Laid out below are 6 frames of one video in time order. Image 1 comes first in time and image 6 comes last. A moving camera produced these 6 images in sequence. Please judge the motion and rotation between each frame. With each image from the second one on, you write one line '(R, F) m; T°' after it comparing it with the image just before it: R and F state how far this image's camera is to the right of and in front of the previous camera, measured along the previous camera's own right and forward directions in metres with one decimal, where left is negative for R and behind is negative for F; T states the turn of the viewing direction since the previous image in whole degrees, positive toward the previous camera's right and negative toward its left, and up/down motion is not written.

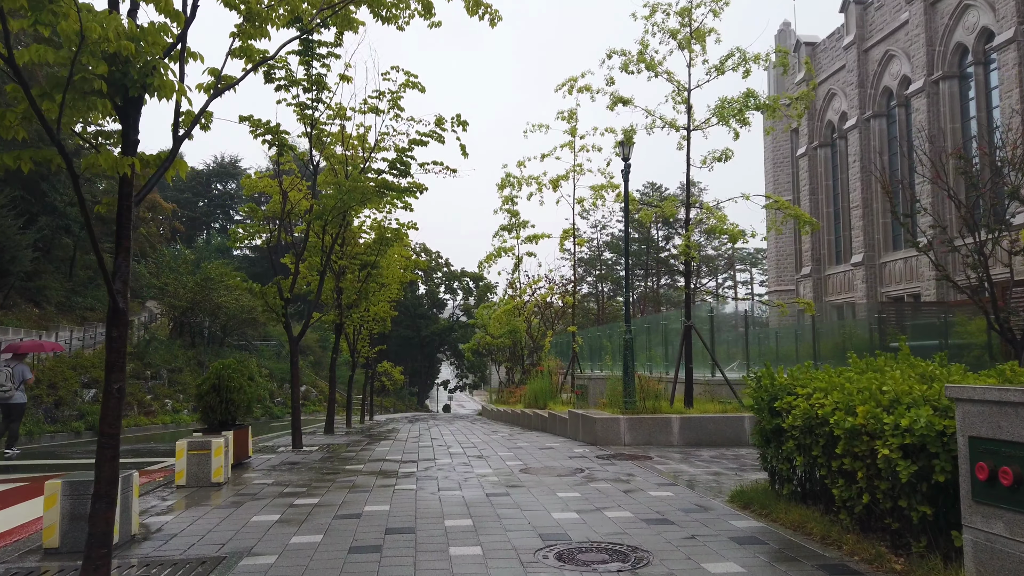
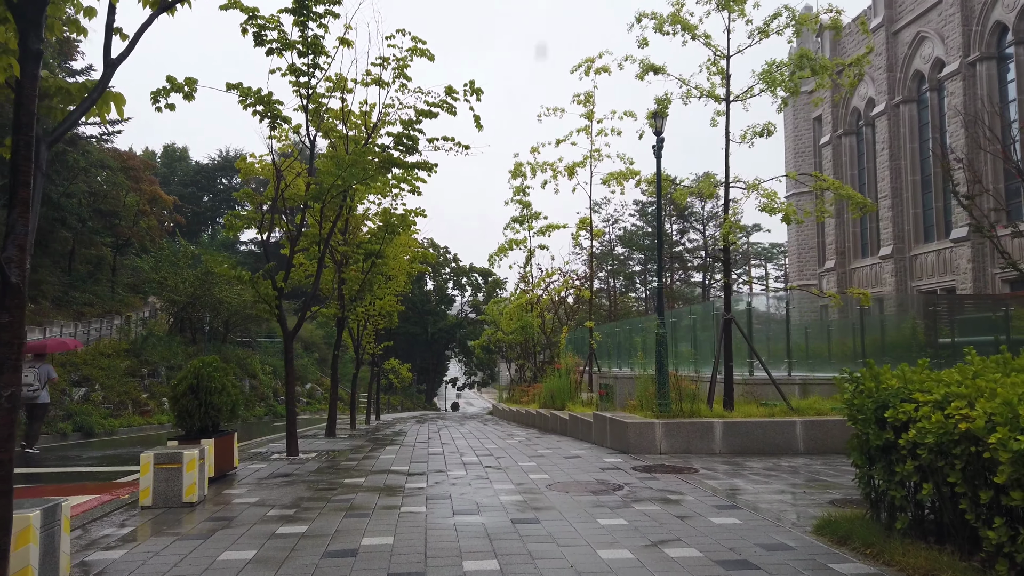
(-0.2, +1.4) m; -1°
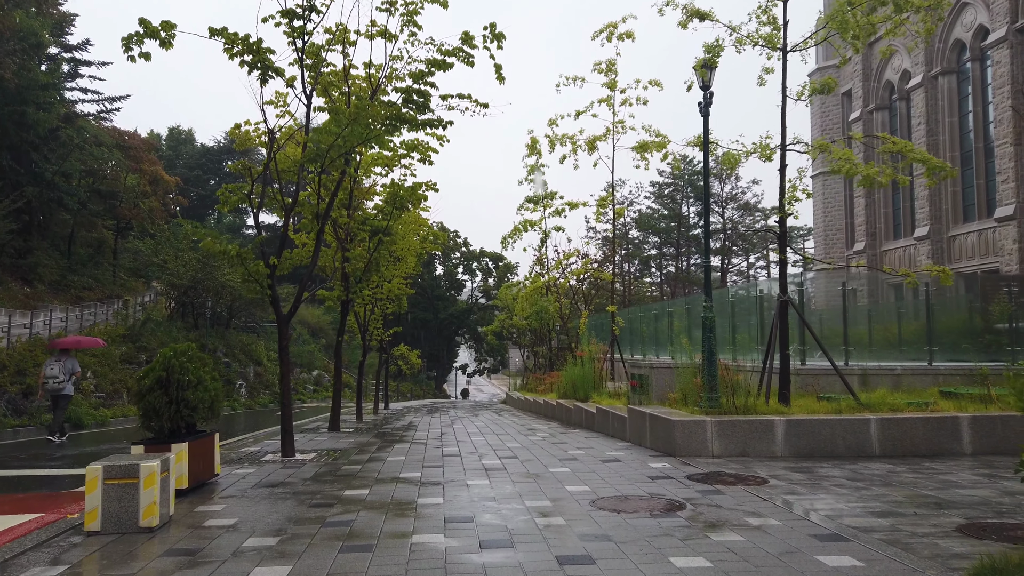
(-0.2, +1.5) m; -1°
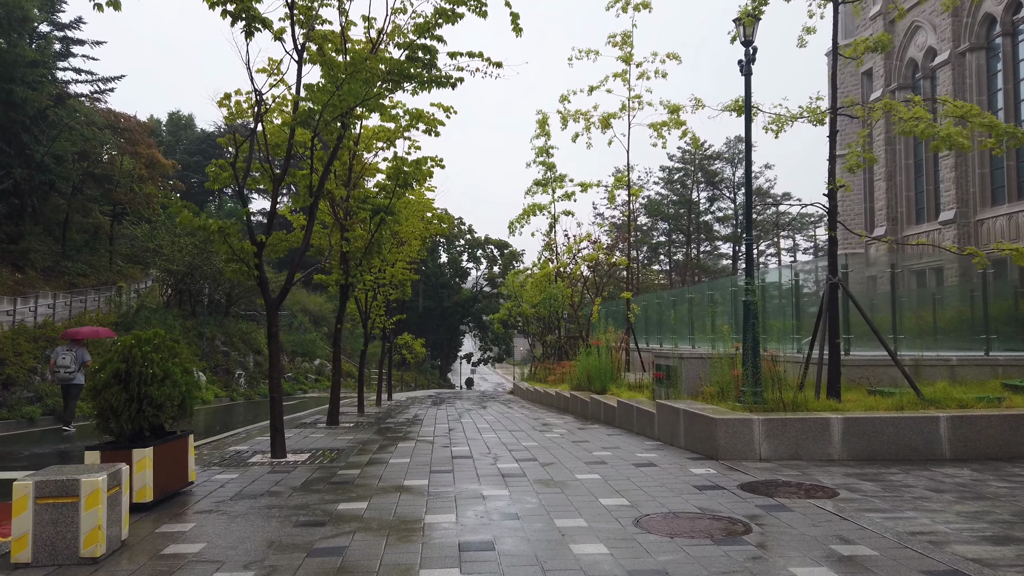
(-0.2, +1.2) m; 0°
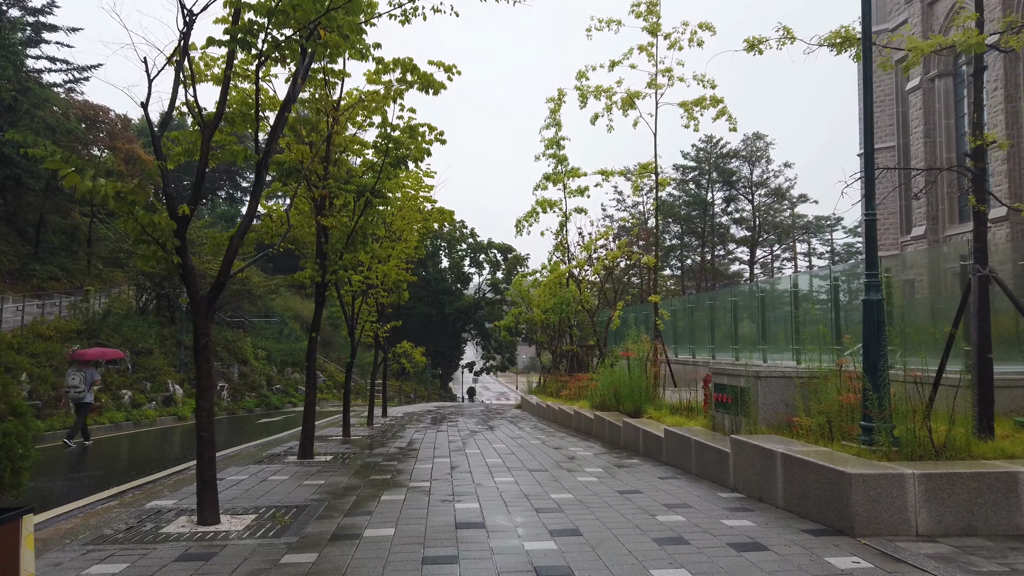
(-0.2, +2.7) m; 0°
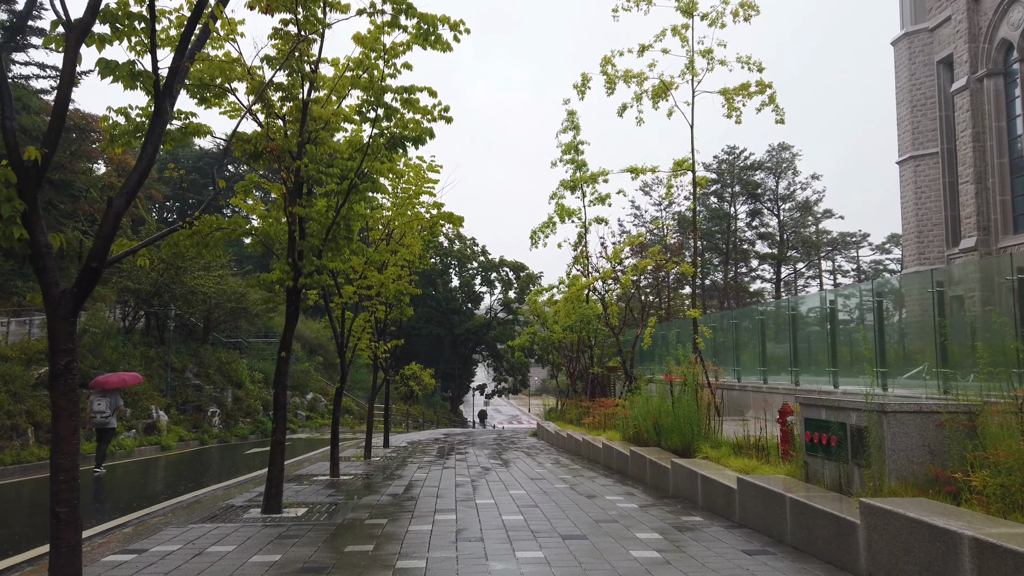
(-0.1, +2.4) m; -1°
